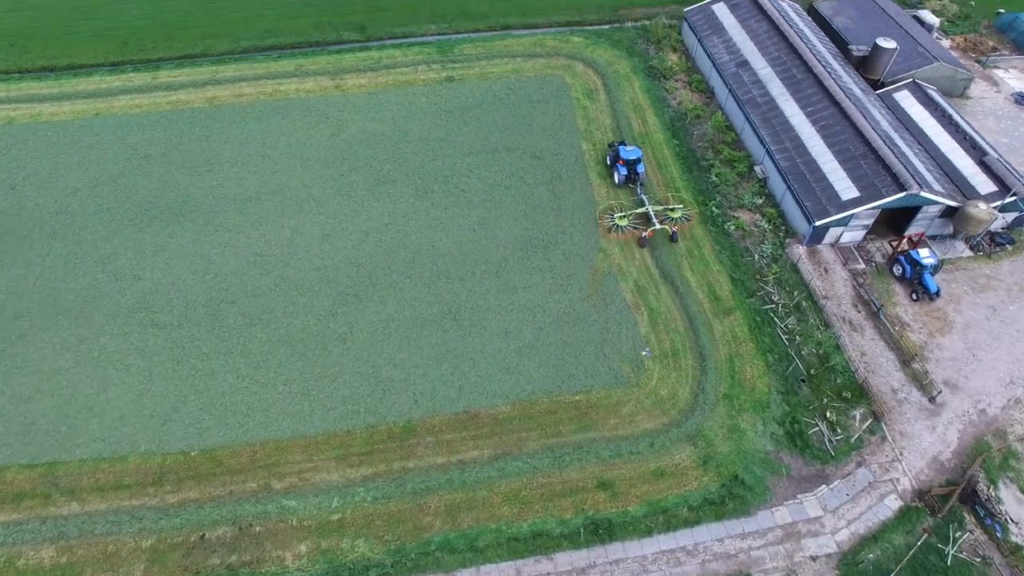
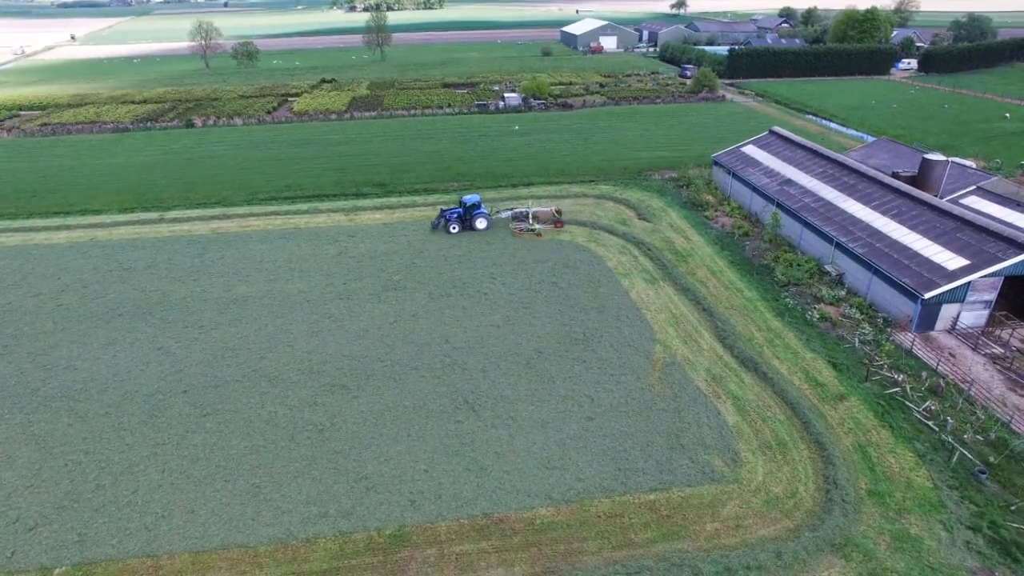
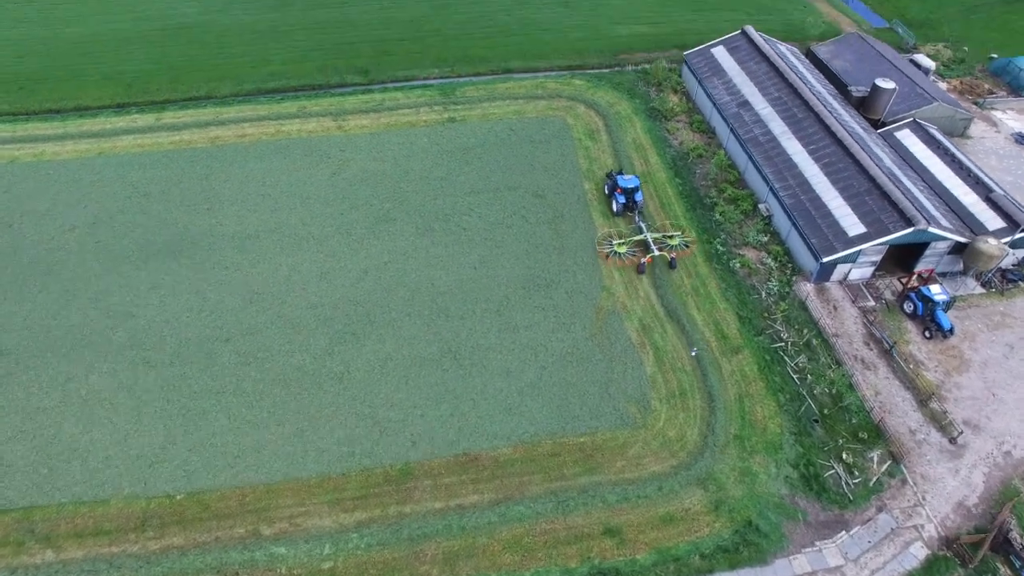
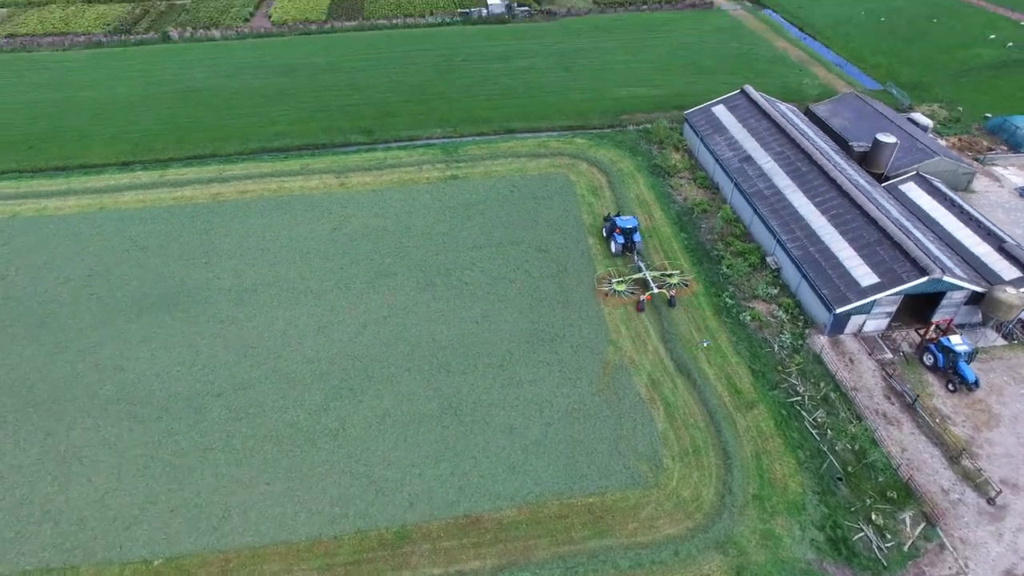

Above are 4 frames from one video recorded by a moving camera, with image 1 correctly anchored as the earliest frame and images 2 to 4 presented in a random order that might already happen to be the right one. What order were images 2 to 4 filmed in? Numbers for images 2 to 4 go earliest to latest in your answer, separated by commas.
3, 4, 2
